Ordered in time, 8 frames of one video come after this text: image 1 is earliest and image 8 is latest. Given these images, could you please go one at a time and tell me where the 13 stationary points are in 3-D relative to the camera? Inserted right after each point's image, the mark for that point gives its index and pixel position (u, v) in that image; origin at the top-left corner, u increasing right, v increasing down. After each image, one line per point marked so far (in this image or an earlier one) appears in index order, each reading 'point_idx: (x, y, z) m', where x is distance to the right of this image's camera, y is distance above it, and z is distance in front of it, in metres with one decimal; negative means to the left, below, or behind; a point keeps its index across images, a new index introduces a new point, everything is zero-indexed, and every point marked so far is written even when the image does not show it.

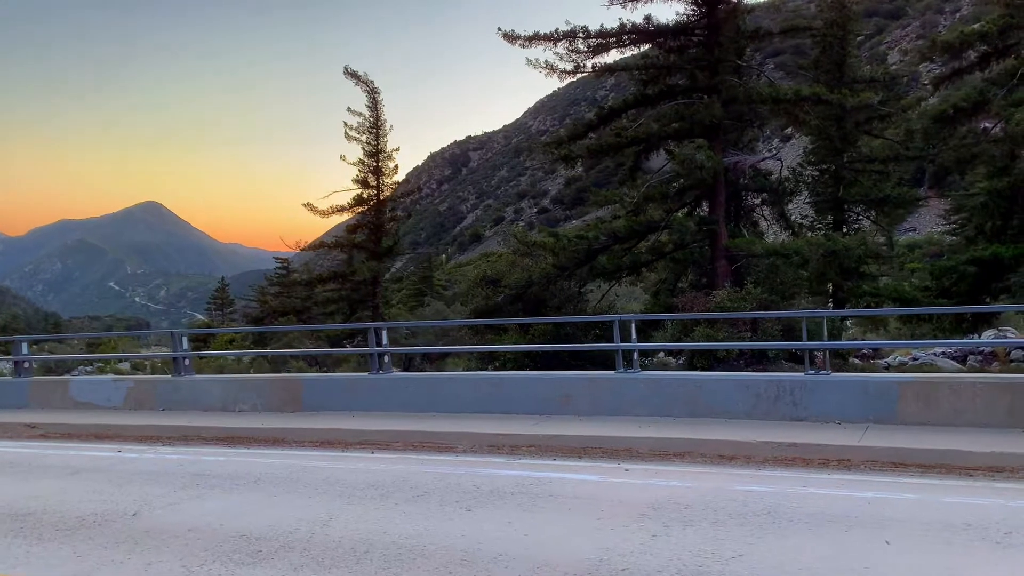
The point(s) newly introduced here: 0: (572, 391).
0: (+0.5, -0.9, +7.1) m
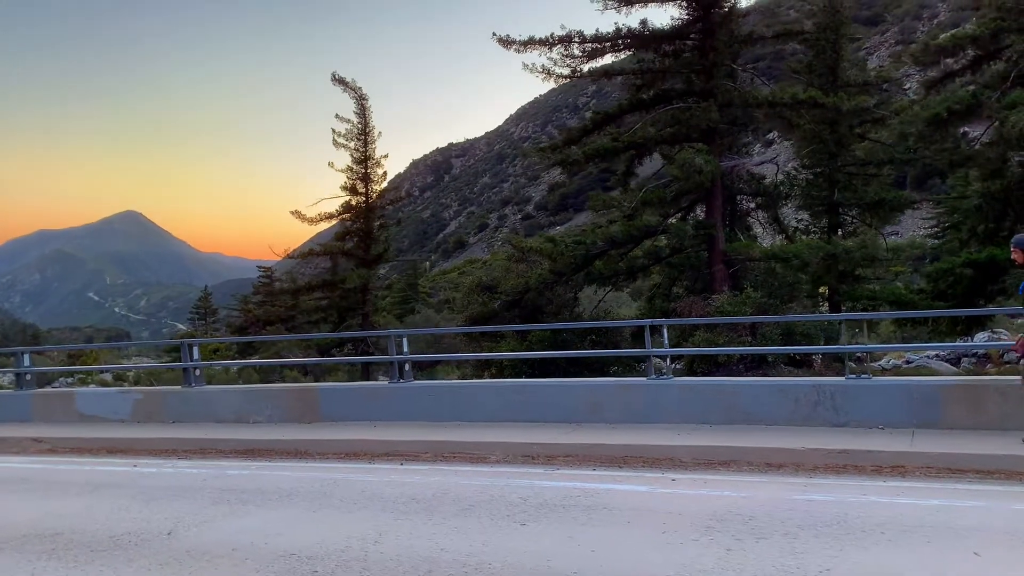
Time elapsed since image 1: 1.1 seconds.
0: (+0.7, -0.9, +6.9) m
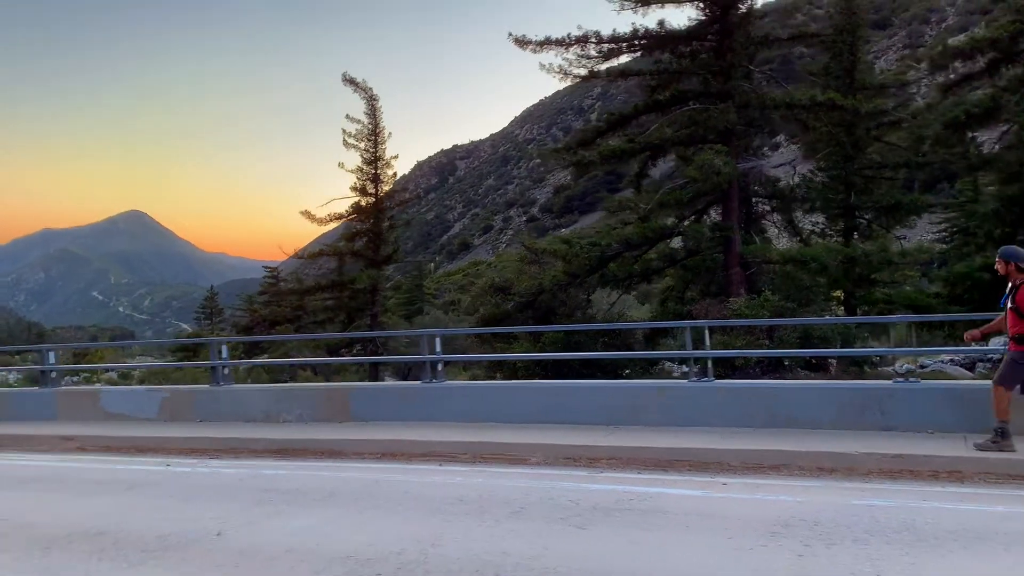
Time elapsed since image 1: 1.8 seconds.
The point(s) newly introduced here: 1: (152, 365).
0: (+1.0, -0.9, +6.8) m
1: (-4.6, -1.0, +11.1) m
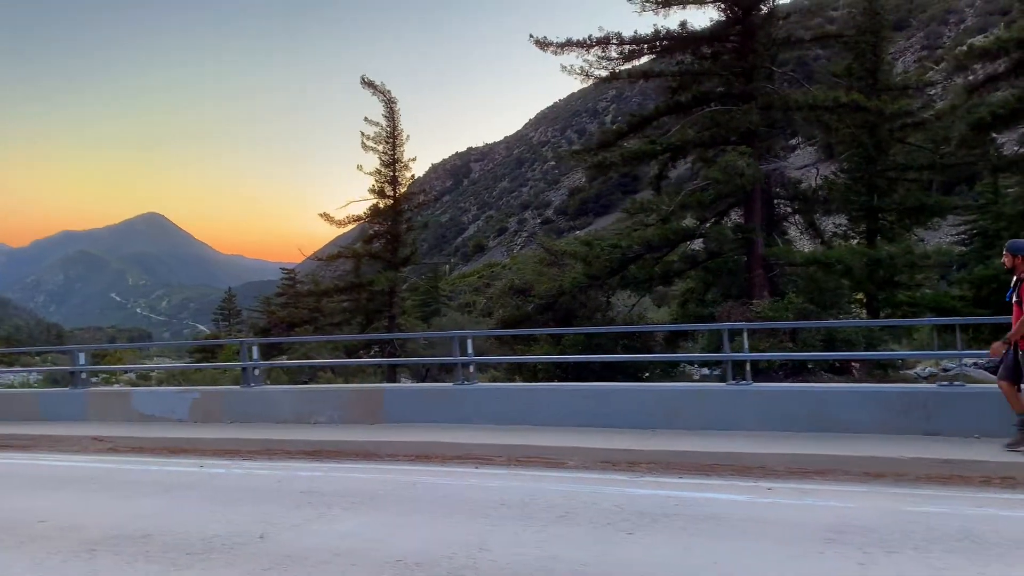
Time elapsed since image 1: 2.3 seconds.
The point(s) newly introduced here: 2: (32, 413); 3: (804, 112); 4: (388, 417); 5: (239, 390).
0: (+1.3, -0.9, +6.8) m
1: (-4.2, -1.0, +11.1) m
2: (-5.4, -1.4, +9.6) m
3: (+6.2, +3.7, +18.2) m
4: (-1.1, -1.2, +7.9) m
5: (-2.7, -1.0, +8.5) m
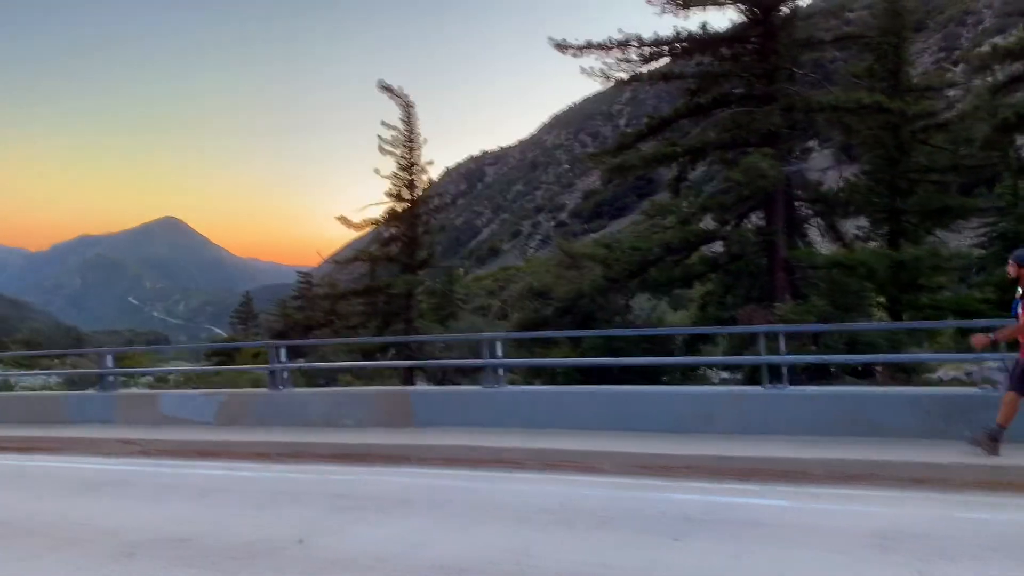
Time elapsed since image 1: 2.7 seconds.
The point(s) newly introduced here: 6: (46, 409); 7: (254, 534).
0: (+1.6, -0.9, +6.7) m
1: (-3.9, -1.0, +11.1) m
2: (-5.1, -1.4, +9.7) m
3: (+6.6, +3.7, +18.1) m
4: (-0.9, -1.2, +7.9) m
5: (-2.4, -1.0, +8.5) m
6: (-5.3, -1.4, +9.7) m
7: (-1.4, -1.3, +4.6) m
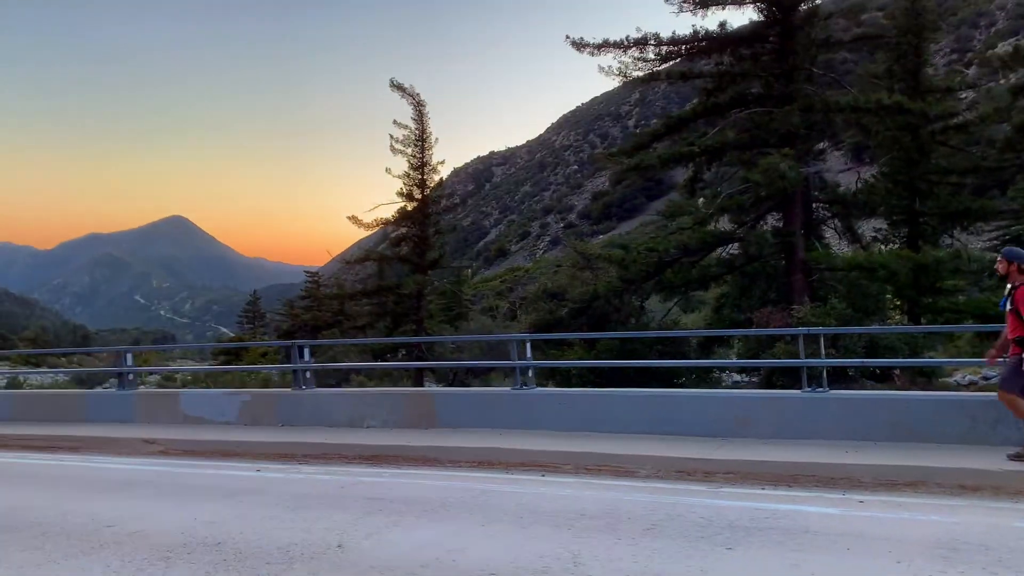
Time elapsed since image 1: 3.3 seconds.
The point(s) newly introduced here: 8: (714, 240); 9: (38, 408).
0: (+1.8, -0.9, +6.5) m
1: (-3.6, -1.0, +11.0) m
2: (-4.8, -1.4, +9.6) m
3: (+7.0, +3.6, +17.9) m
4: (-0.6, -1.2, +7.7) m
5: (-2.2, -1.0, +8.4) m
6: (-5.0, -1.3, +9.6) m
7: (-1.2, -1.3, +4.5) m
8: (+4.7, +1.1, +19.7) m
9: (-5.4, -1.4, +9.8) m
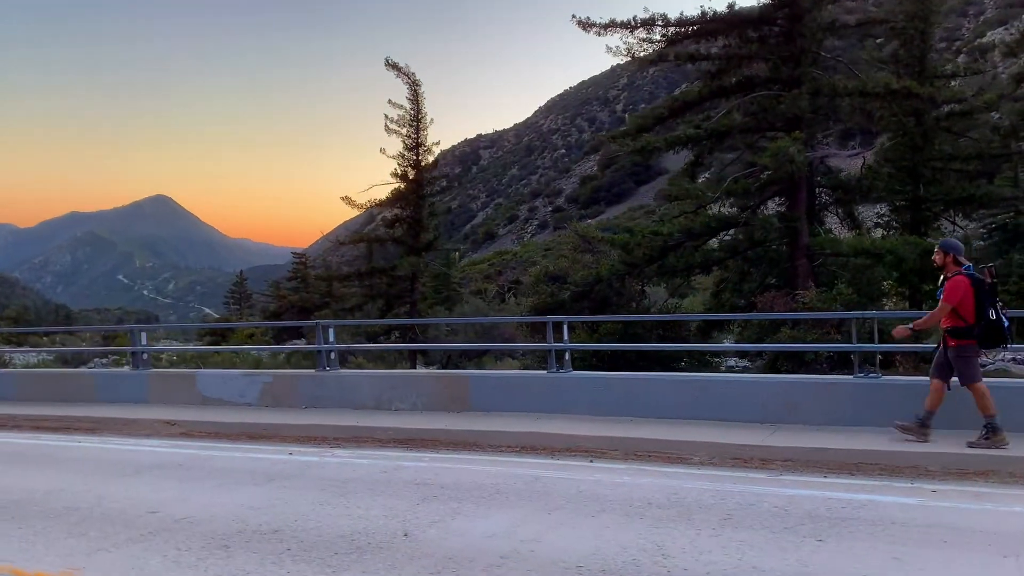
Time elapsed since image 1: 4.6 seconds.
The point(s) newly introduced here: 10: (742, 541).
0: (+2.1, -0.8, +6.4) m
1: (-3.4, -0.7, +10.7) m
2: (-4.5, -1.1, +9.3) m
3: (+7.1, +3.9, +17.7) m
4: (-0.3, -1.0, +7.5) m
5: (-1.9, -0.8, +8.2) m
6: (-4.7, -1.1, +9.3) m
7: (-0.8, -1.2, +4.3) m
8: (+4.8, +1.4, +19.5) m
9: (-5.1, -1.1, +9.5) m
10: (+1.0, -1.1, +3.8) m
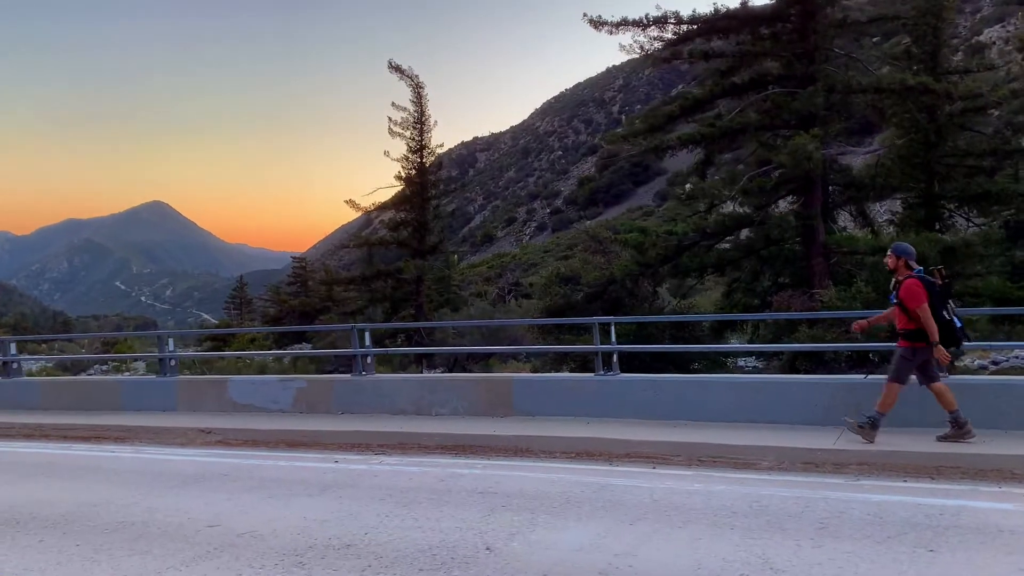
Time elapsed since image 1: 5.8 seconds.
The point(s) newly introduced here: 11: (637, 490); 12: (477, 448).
0: (+2.5, -0.8, +6.2) m
1: (-3.0, -0.8, +10.5) m
2: (-4.2, -1.2, +9.1) m
3: (+7.4, +4.0, +17.6) m
4: (+0.1, -1.0, +7.3) m
5: (-1.5, -0.8, +8.0) m
6: (-4.3, -1.1, +9.1) m
7: (-0.4, -1.2, +4.0) m
8: (+5.1, +1.5, +19.3) m
9: (-4.7, -1.2, +9.3) m
10: (+1.4, -1.1, +3.6) m
11: (+0.7, -1.2, +4.9) m
12: (-0.3, -1.2, +6.5) m
